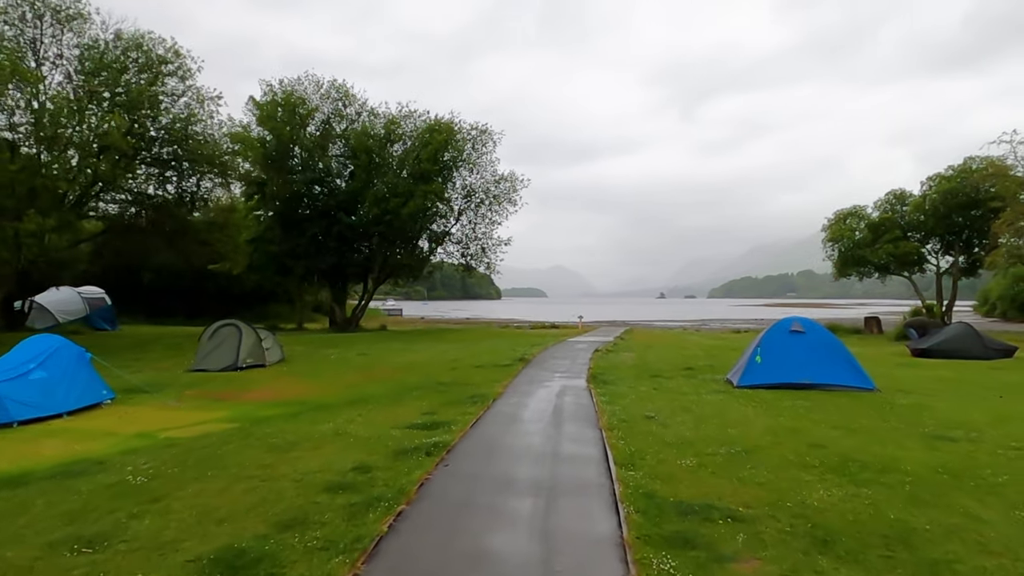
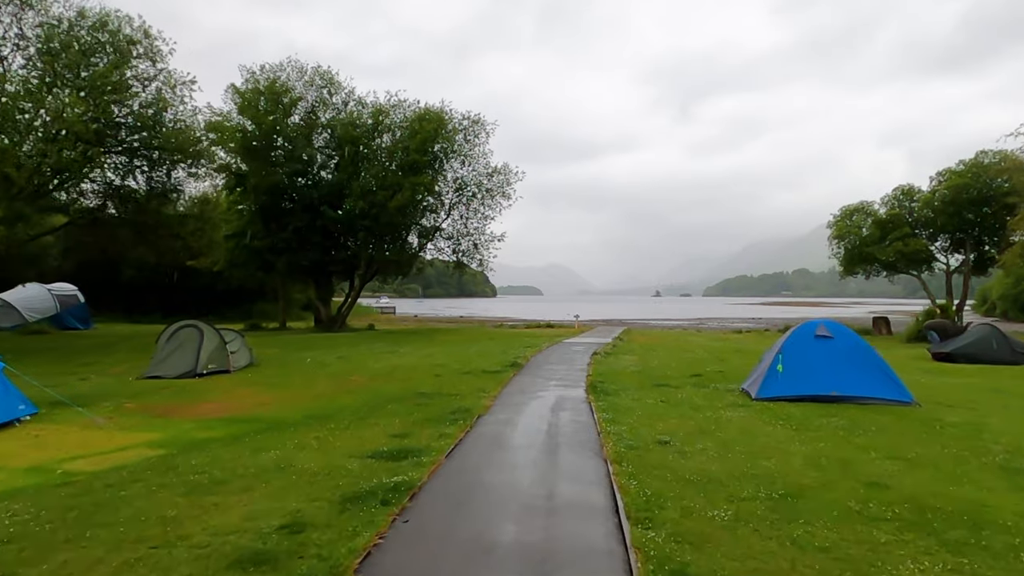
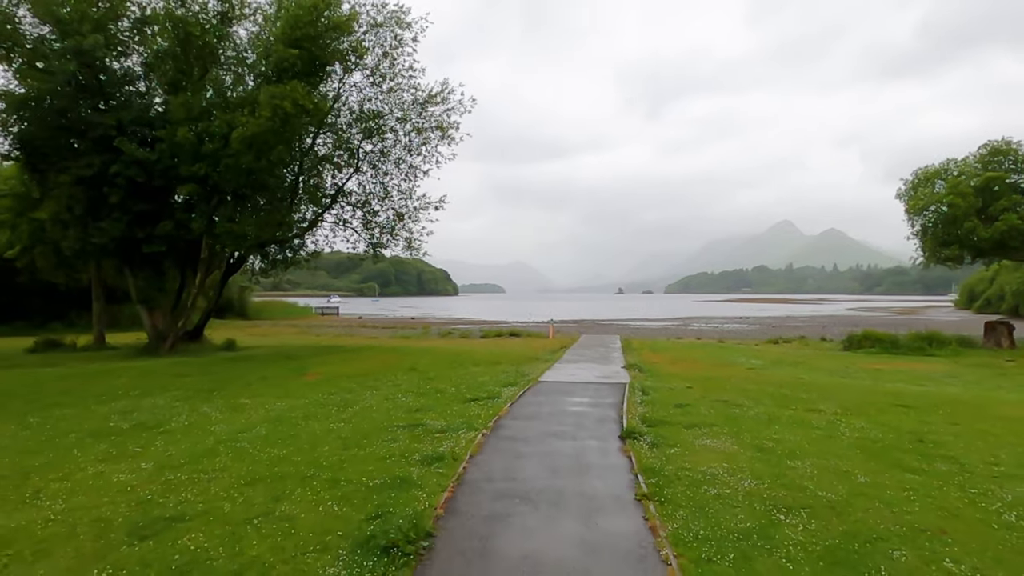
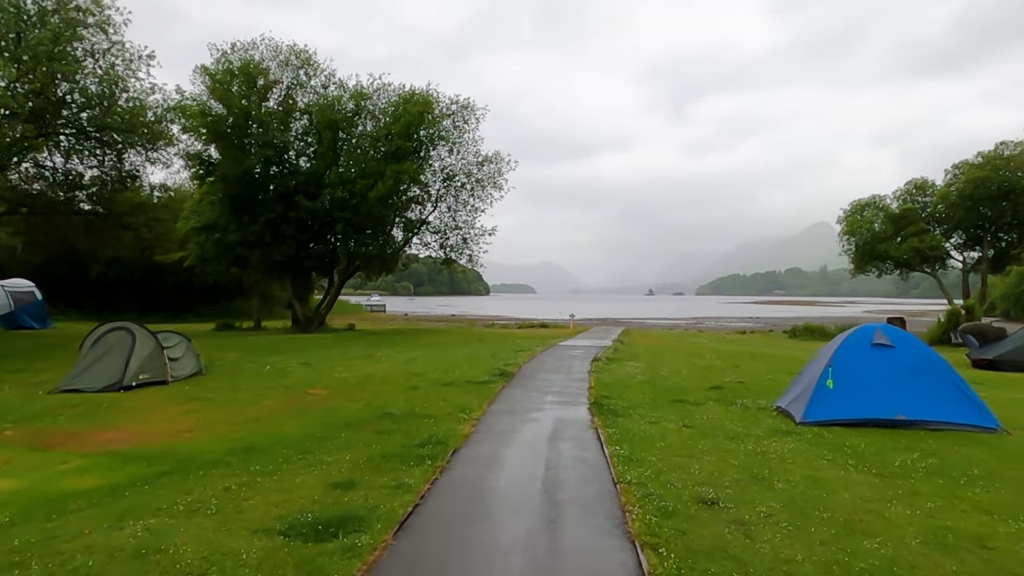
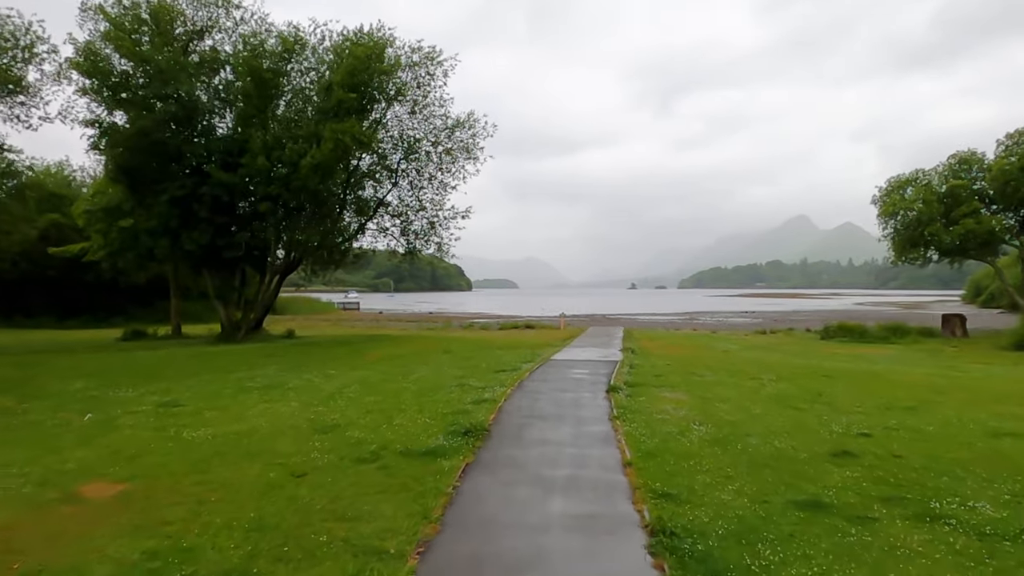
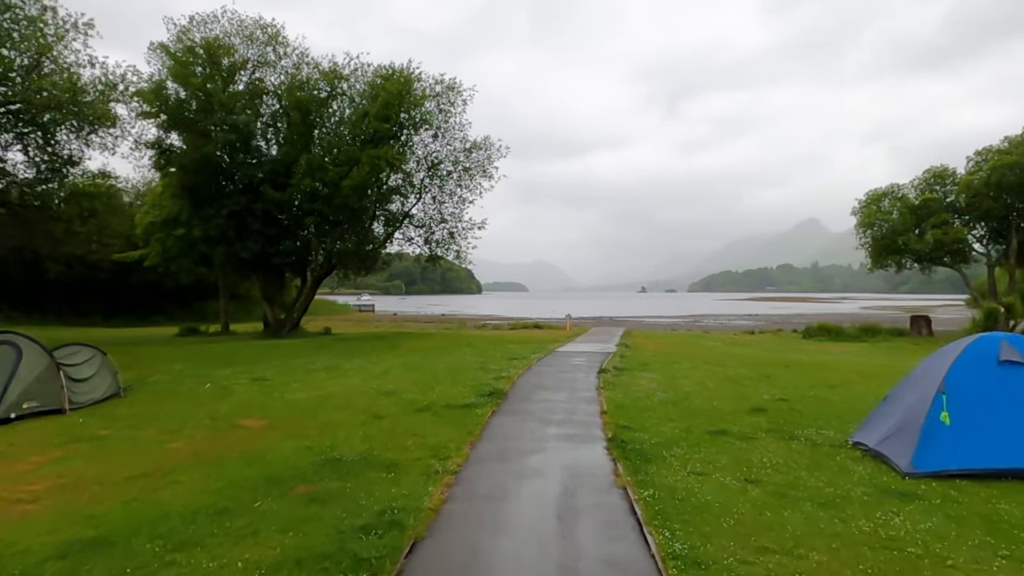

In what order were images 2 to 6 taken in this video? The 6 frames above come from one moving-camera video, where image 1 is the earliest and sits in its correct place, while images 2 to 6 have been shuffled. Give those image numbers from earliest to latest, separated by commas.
2, 4, 6, 5, 3
